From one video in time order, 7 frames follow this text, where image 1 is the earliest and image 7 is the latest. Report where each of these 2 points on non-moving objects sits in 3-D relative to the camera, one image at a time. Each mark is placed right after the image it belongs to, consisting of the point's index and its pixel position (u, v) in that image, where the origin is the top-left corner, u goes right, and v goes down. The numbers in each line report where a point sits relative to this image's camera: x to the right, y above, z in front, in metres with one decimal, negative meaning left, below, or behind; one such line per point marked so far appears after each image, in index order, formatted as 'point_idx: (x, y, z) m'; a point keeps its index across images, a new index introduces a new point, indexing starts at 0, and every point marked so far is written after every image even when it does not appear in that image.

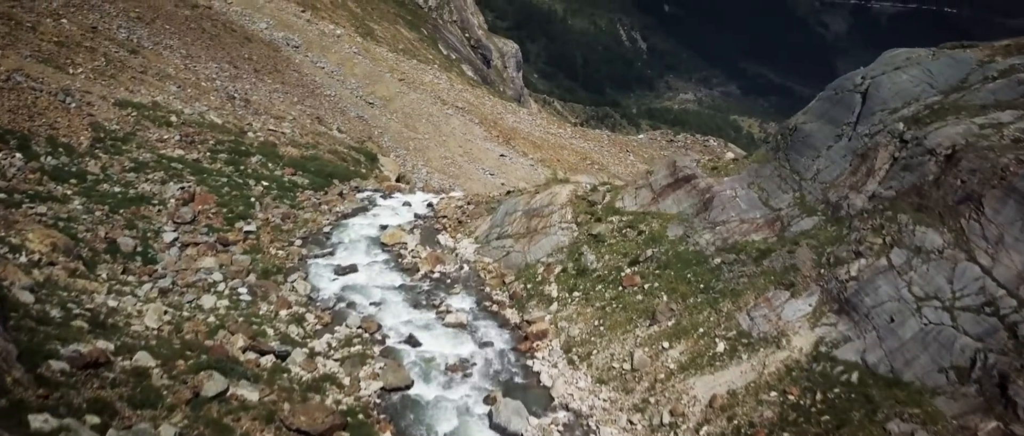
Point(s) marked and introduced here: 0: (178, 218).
0: (-6.6, 0.0, +16.1) m
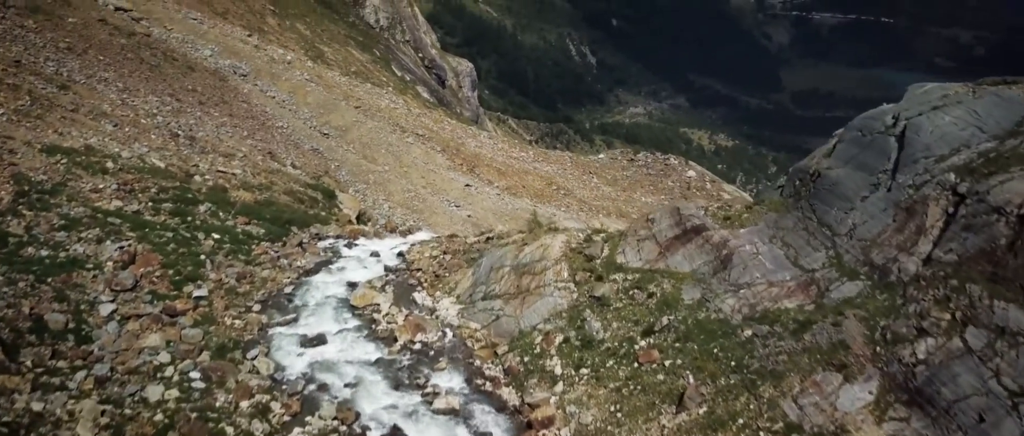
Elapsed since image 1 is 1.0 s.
0: (-6.8, -1.2, +14.1) m
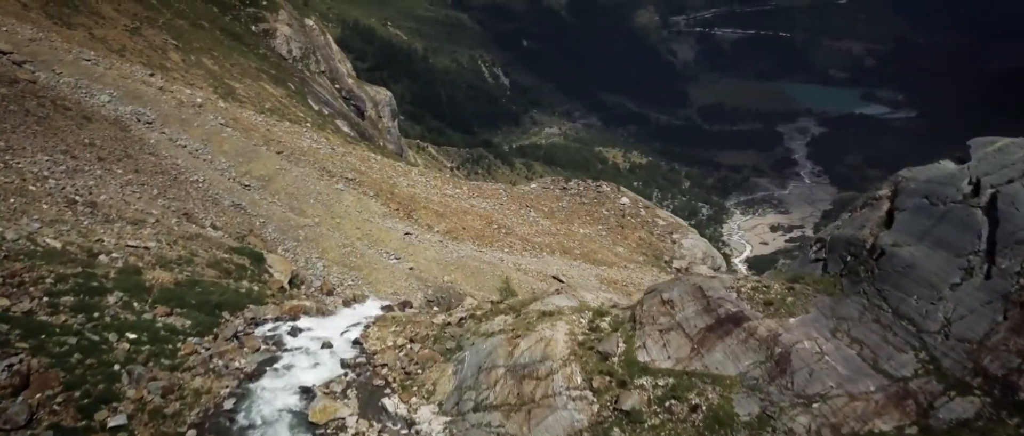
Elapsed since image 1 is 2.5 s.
0: (-6.9, -2.8, +11.0) m
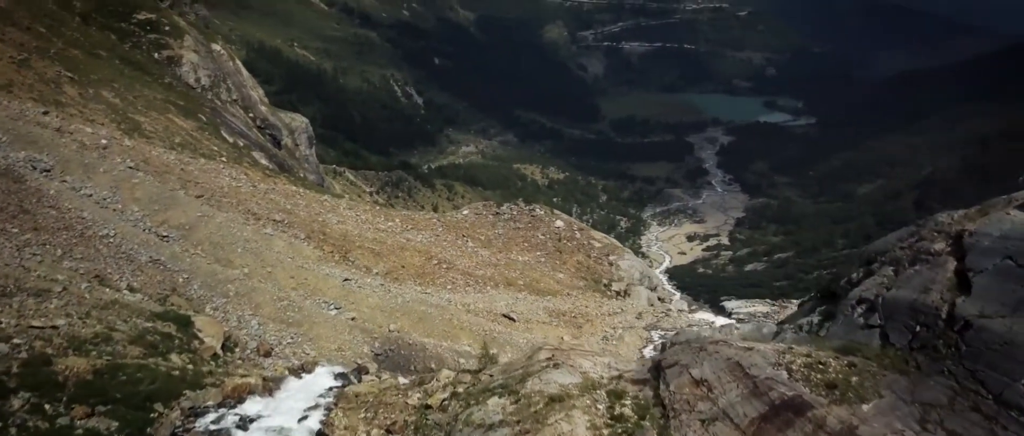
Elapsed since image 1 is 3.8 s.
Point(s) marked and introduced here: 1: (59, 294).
0: (-6.5, -4.0, +8.4) m
1: (-10.1, -1.7, +18.2) m
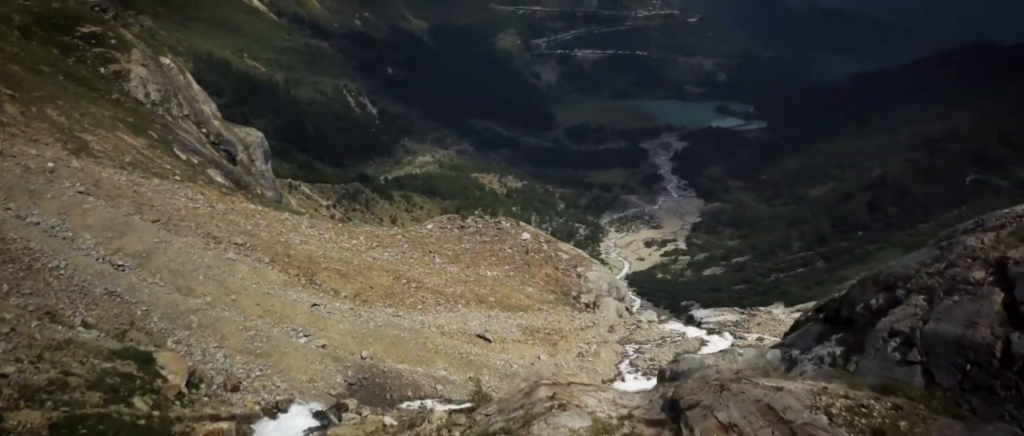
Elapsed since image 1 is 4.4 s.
0: (-6.2, -4.6, +7.2) m
1: (-10.4, -2.4, +16.8) m
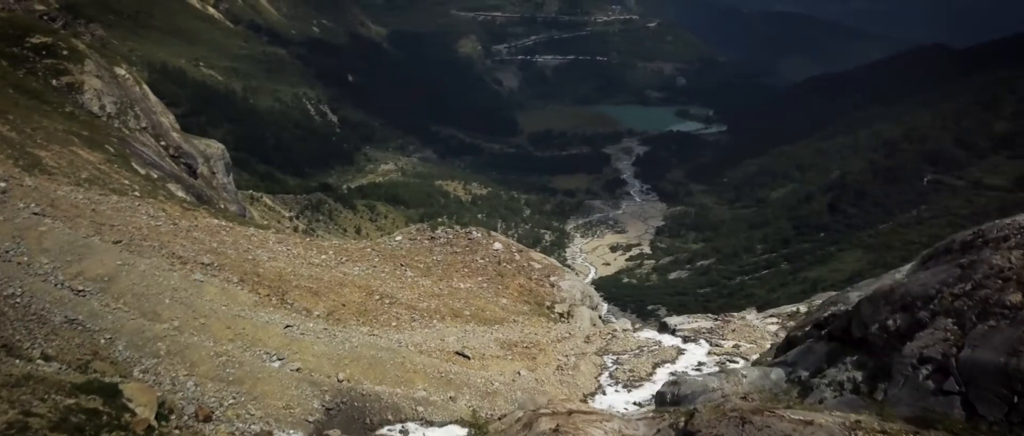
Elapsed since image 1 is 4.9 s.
0: (-5.9, -5.0, +6.2) m
1: (-10.5, -3.0, +15.6) m
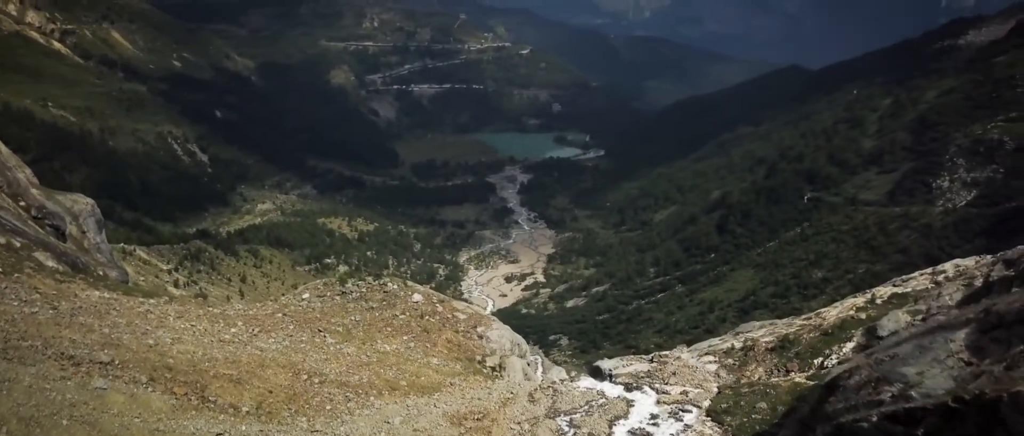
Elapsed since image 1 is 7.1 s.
0: (-3.5, -6.5, +2.2) m
1: (-9.7, -5.0, +10.9) m
